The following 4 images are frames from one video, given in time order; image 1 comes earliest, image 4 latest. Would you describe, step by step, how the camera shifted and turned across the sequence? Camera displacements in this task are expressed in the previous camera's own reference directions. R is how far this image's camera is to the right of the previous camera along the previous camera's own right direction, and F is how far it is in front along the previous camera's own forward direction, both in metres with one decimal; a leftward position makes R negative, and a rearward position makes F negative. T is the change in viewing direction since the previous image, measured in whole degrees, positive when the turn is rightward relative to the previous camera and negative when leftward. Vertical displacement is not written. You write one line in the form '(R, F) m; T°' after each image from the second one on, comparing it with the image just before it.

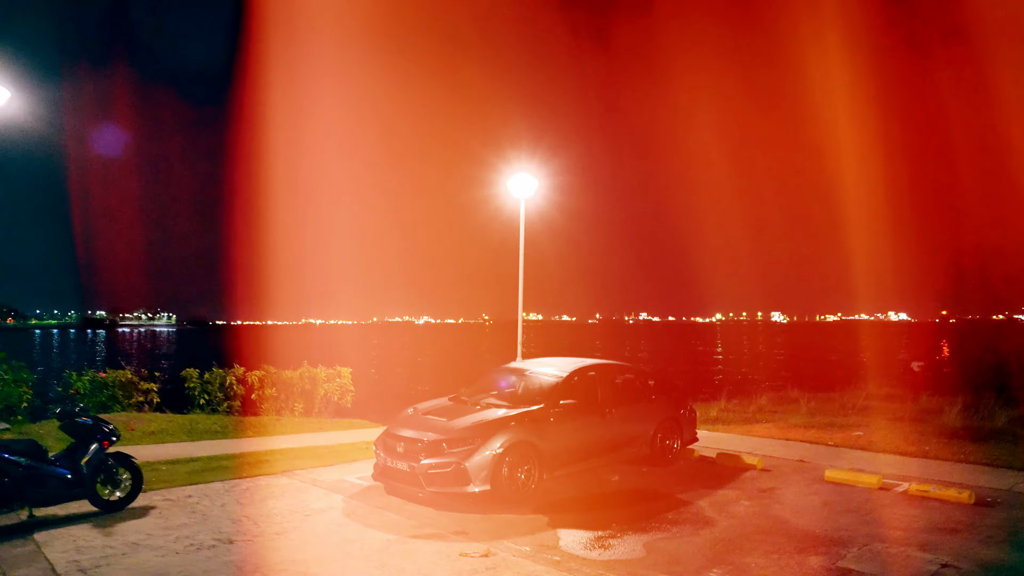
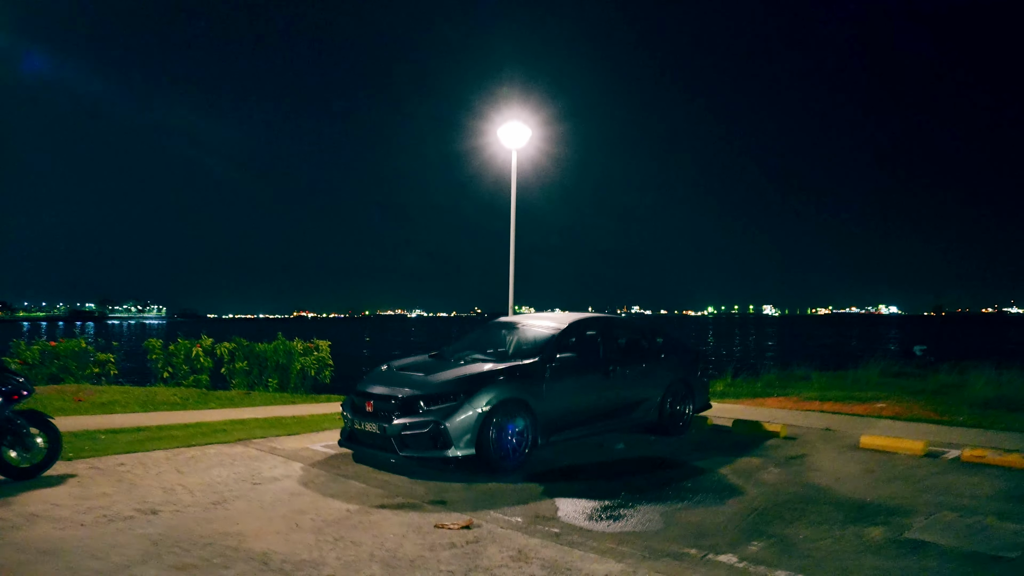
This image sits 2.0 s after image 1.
(0.0, +1.2) m; +1°
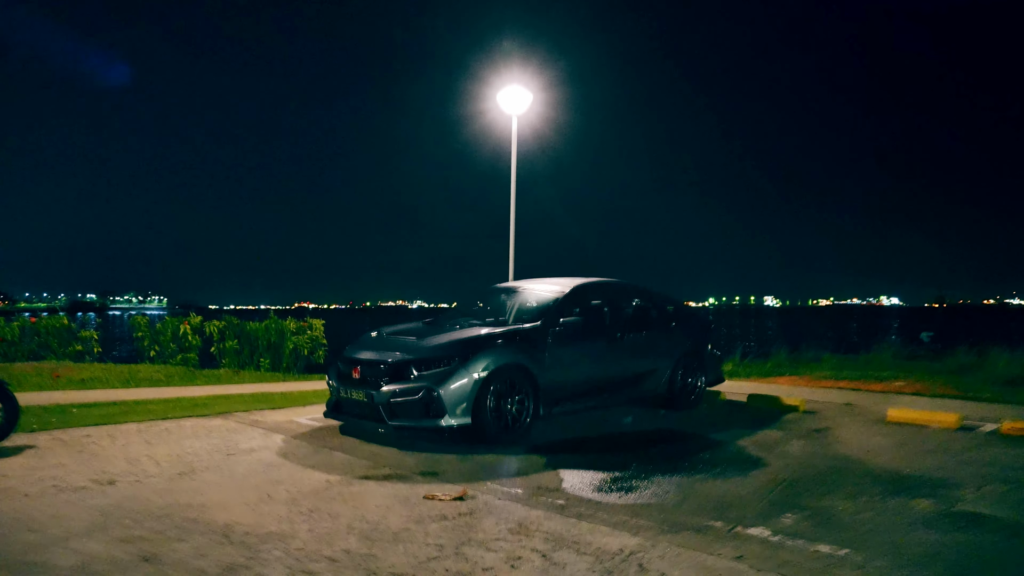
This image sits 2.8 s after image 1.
(0.0, +0.6) m; 0°
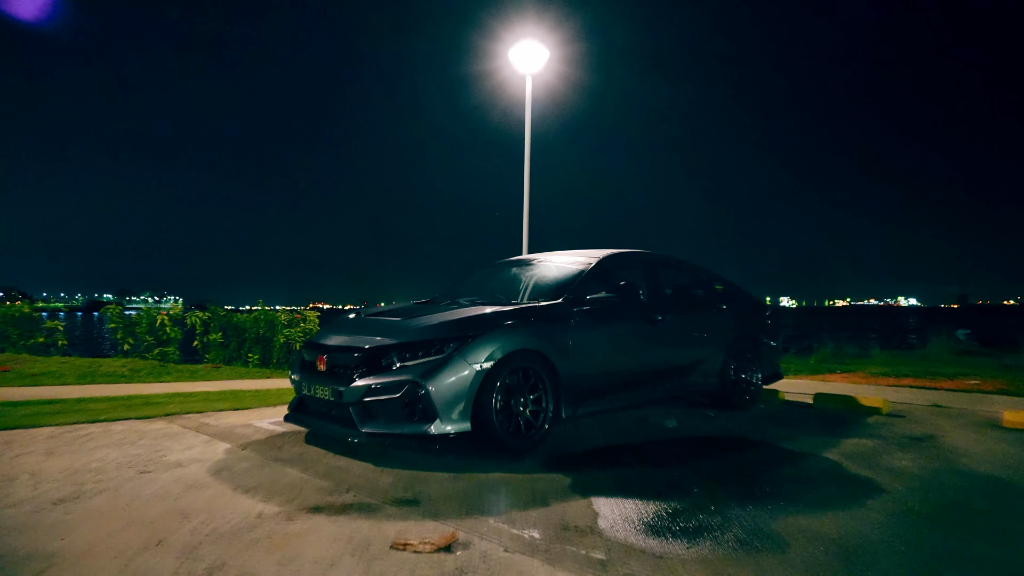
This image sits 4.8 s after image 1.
(0.0, +1.5) m; -1°
